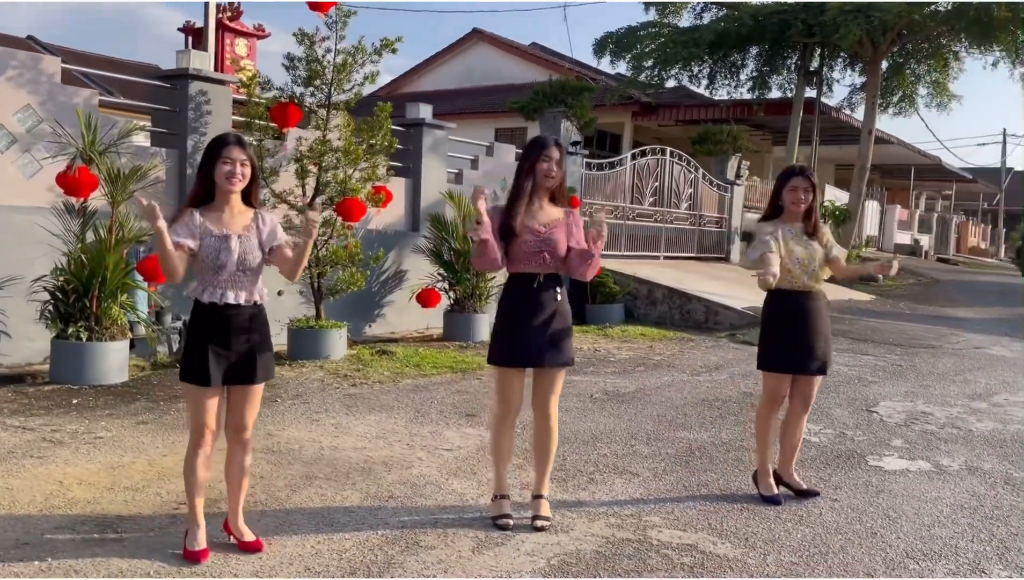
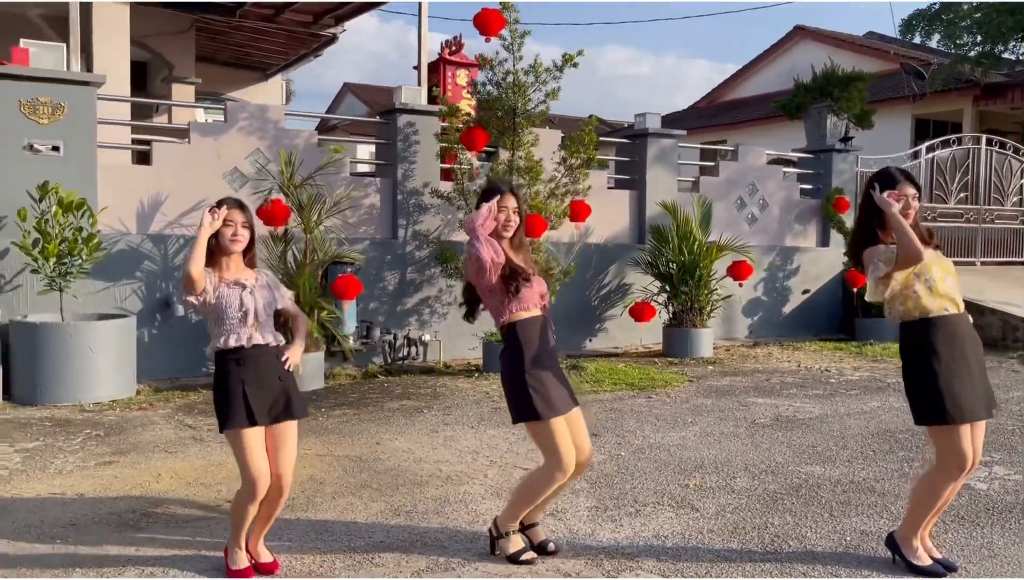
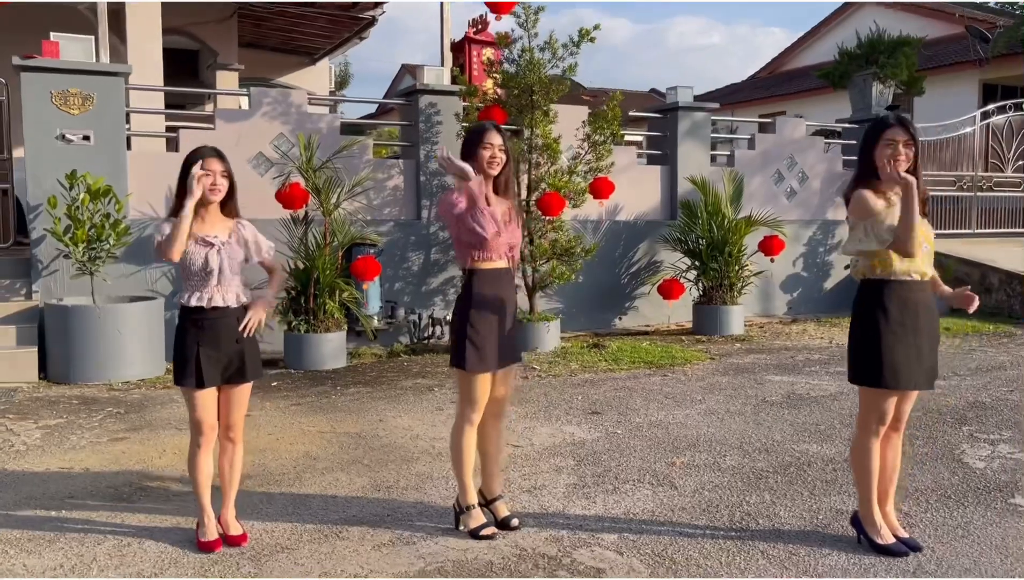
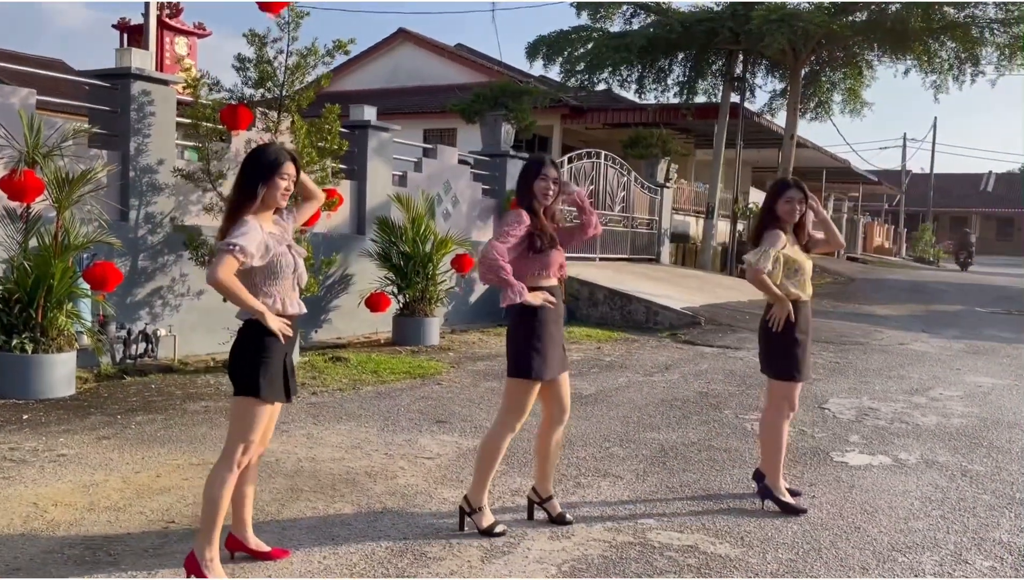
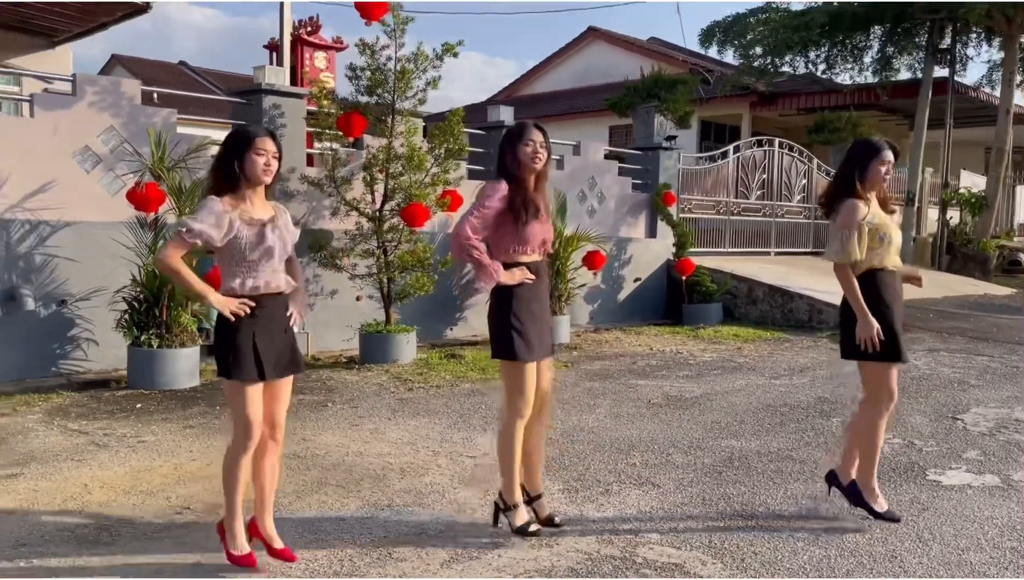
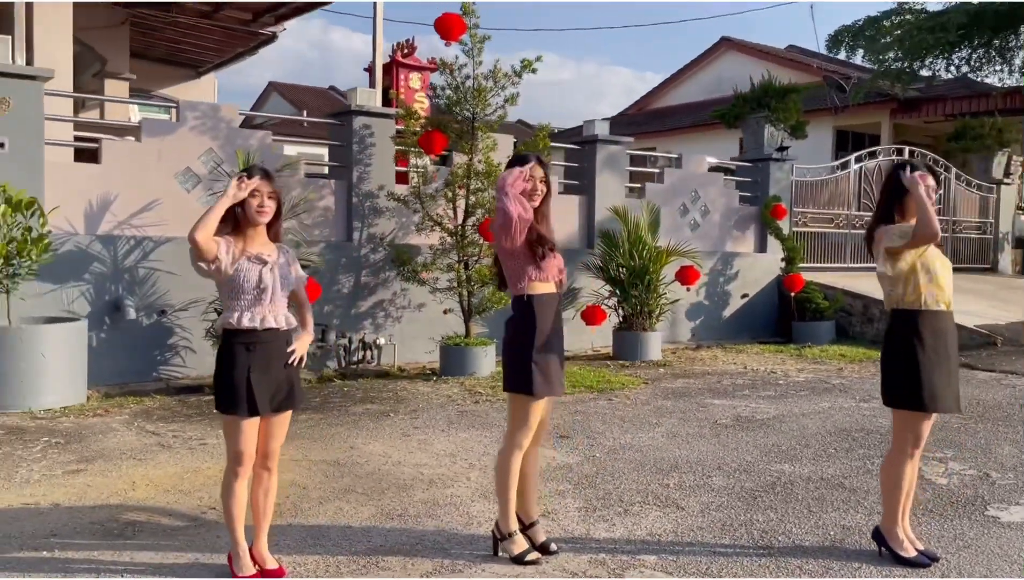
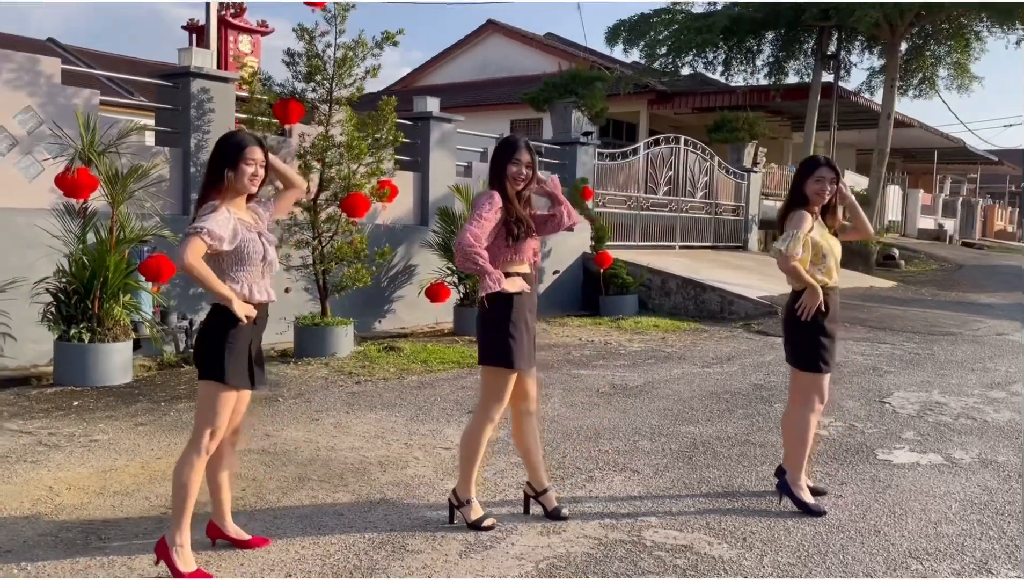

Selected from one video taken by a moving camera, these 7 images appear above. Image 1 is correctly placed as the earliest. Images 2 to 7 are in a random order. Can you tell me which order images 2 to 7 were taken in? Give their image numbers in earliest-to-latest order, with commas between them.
4, 7, 5, 6, 2, 3
